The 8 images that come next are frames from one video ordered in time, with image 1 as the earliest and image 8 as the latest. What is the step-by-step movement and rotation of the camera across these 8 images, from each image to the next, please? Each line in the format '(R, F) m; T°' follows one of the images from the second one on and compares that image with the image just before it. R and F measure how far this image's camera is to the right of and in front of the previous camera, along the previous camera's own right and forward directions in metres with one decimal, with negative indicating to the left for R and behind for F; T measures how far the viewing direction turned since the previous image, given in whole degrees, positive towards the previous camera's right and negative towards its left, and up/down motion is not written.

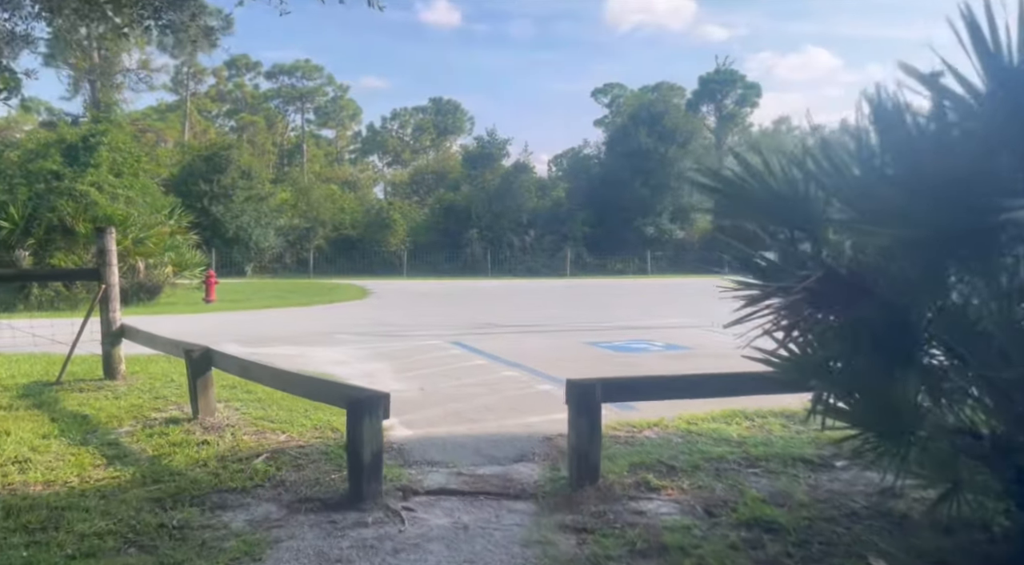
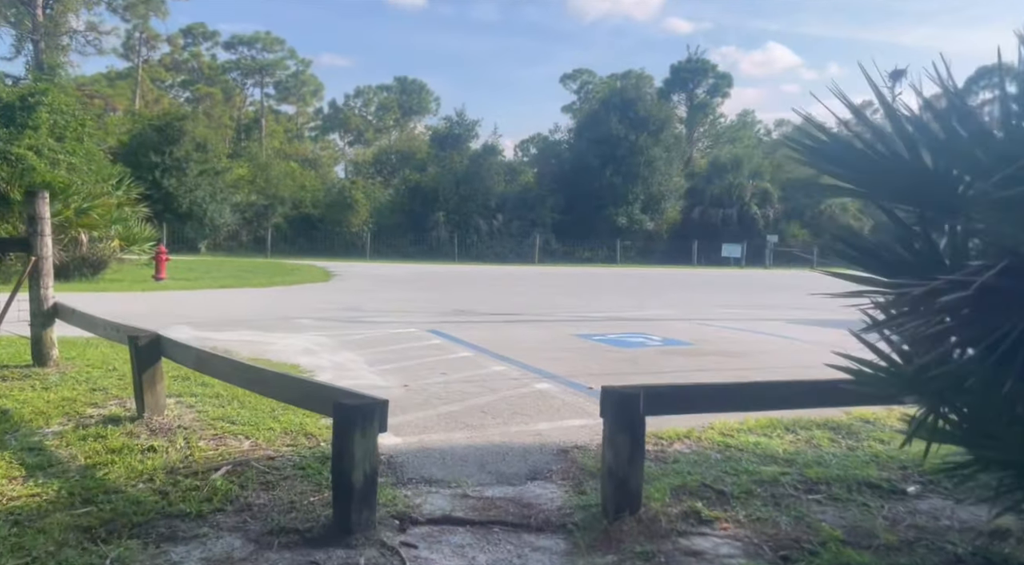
(-0.4, +1.0) m; +3°
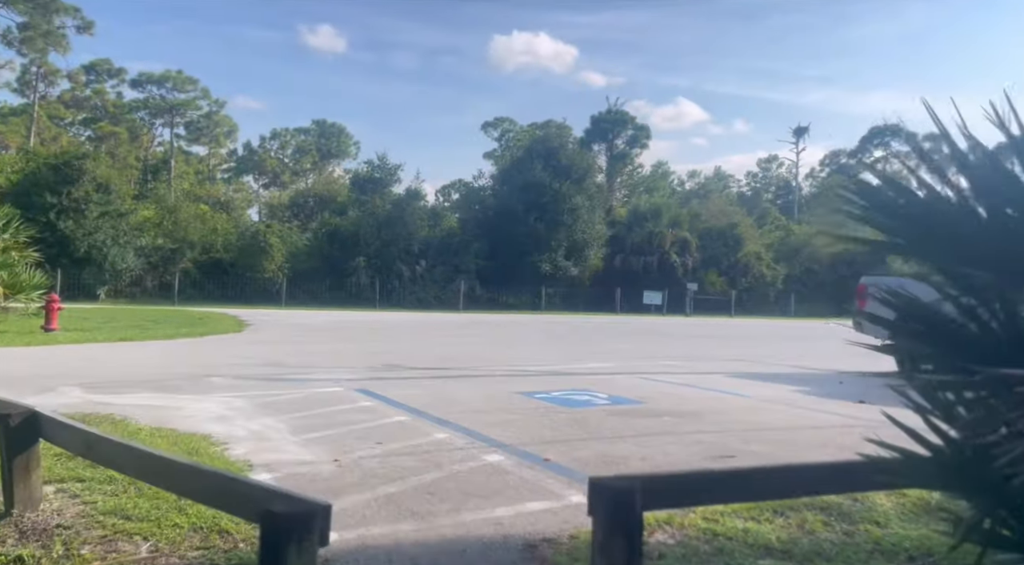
(-0.2, +0.8) m; +5°
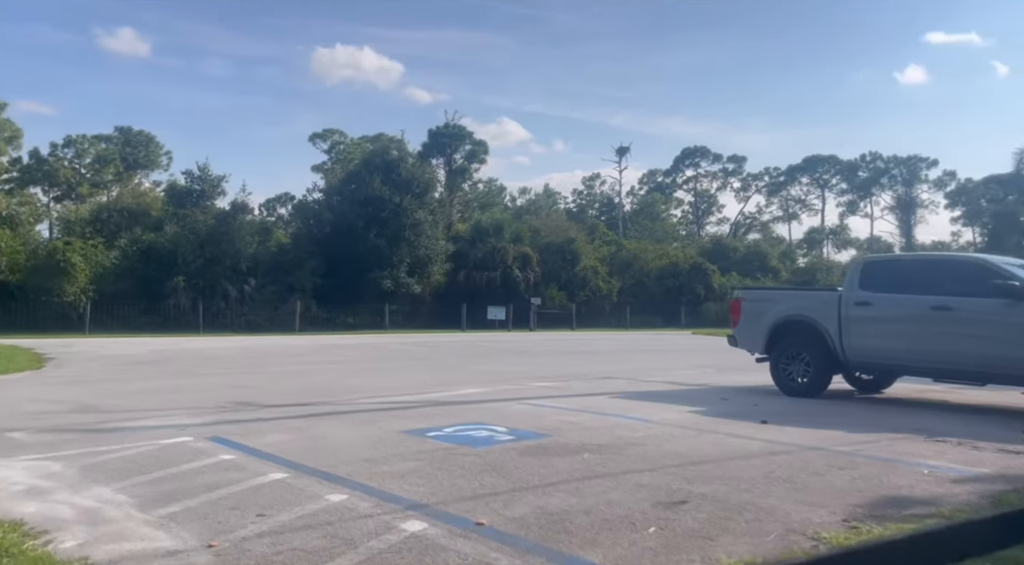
(-0.6, +1.4) m; +12°
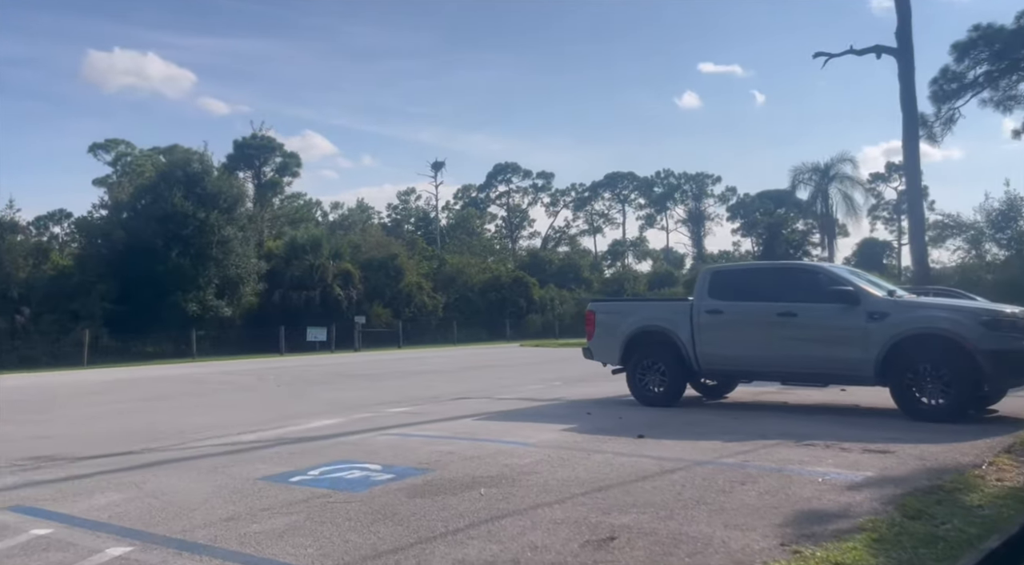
(-0.6, +0.9) m; +12°
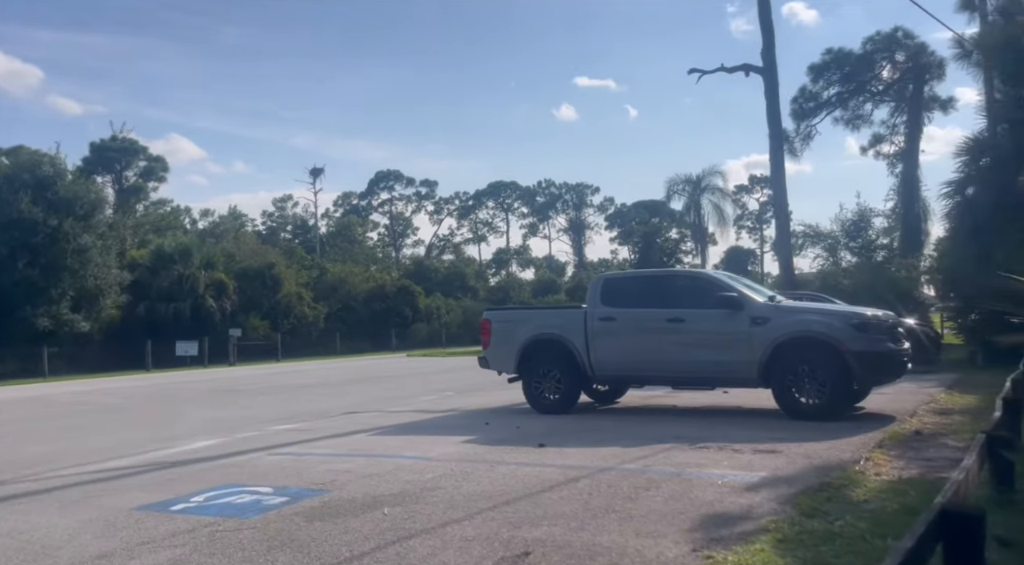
(-0.2, +0.2) m; +8°
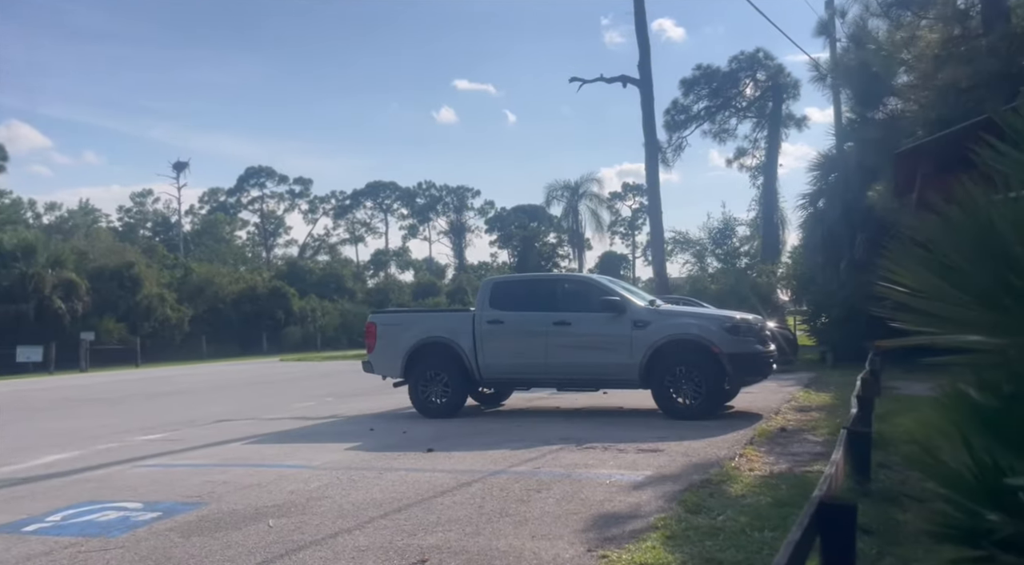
(-0.1, 0.0) m; +8°
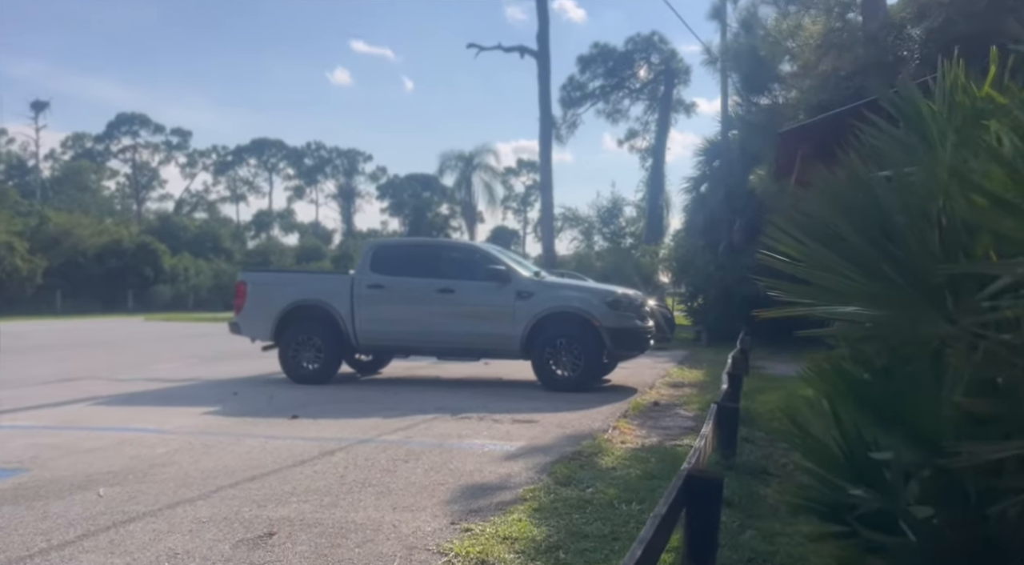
(+0.1, +0.3) m; +7°
